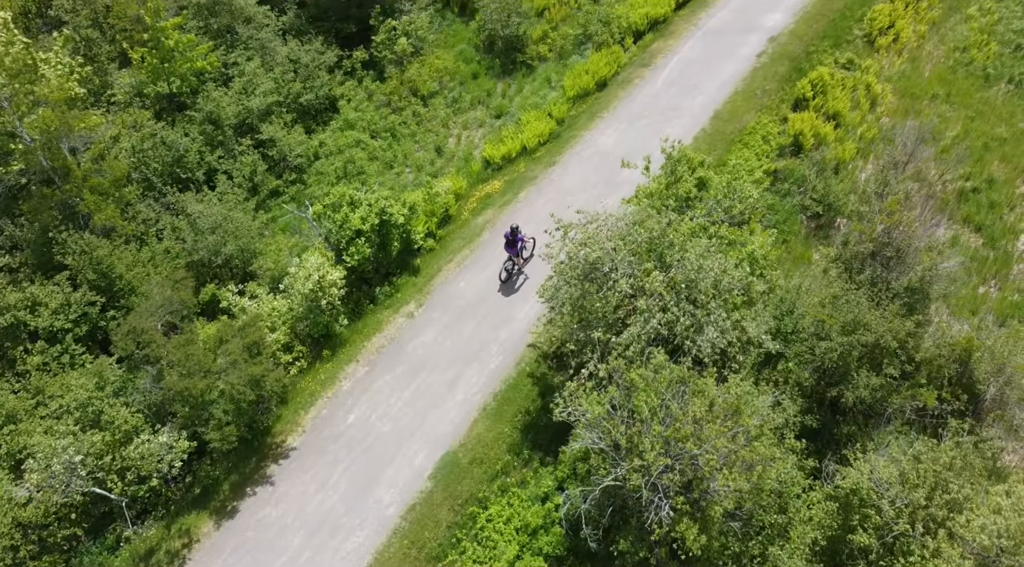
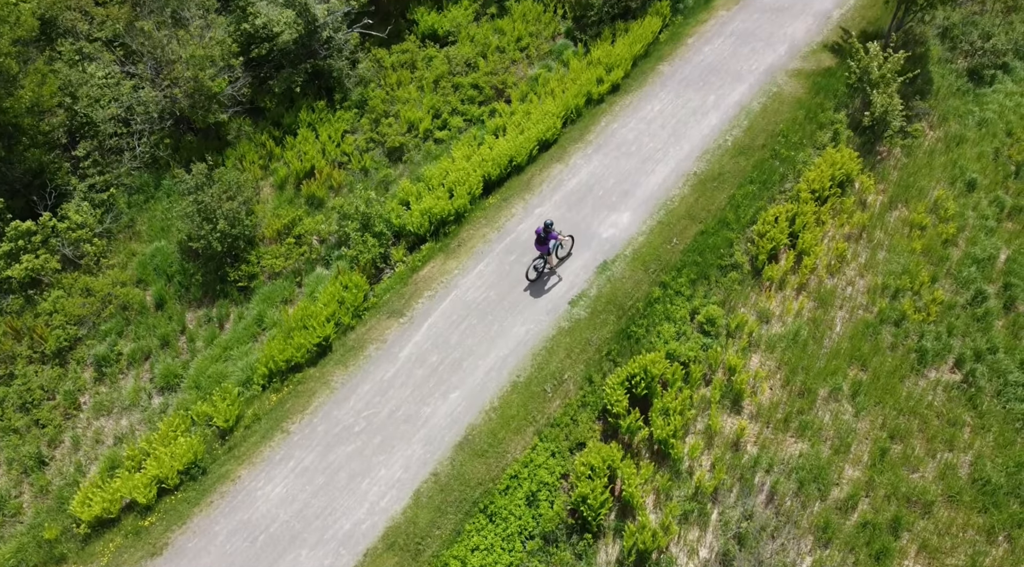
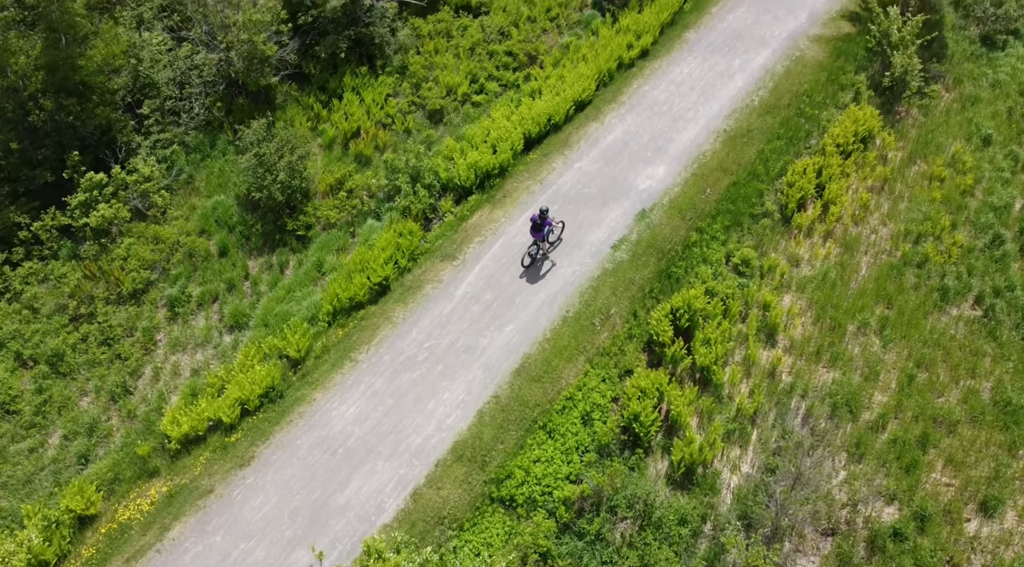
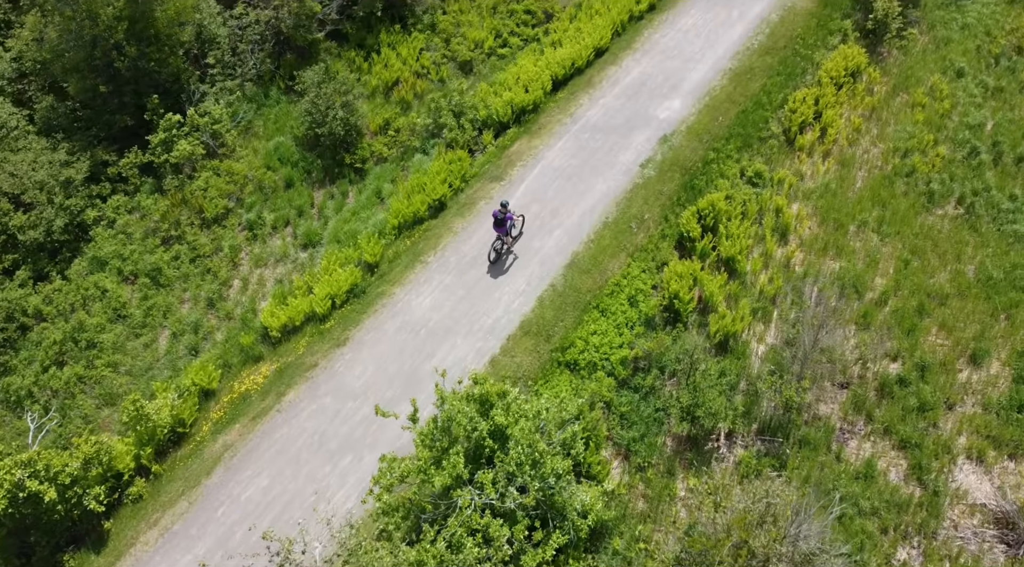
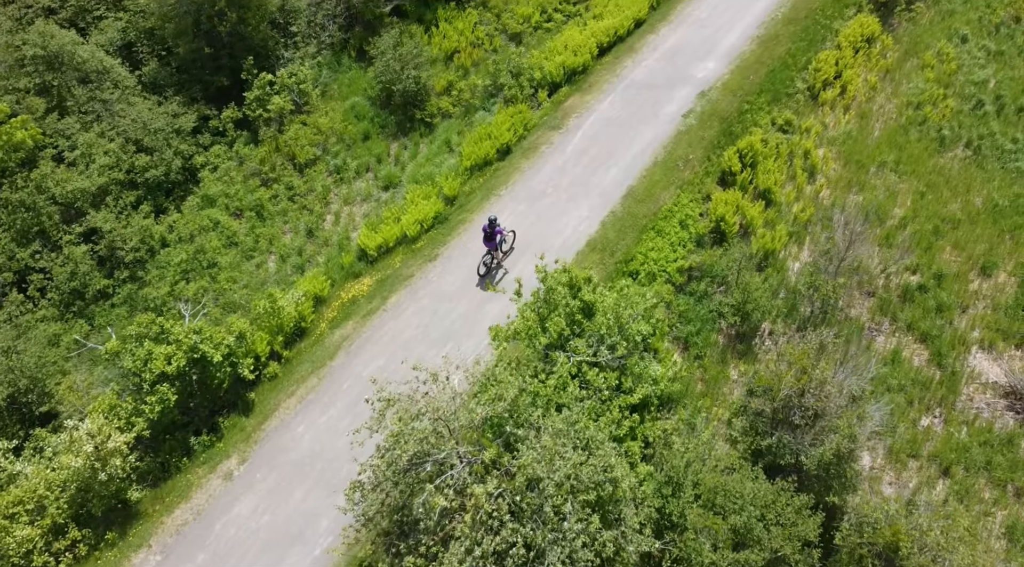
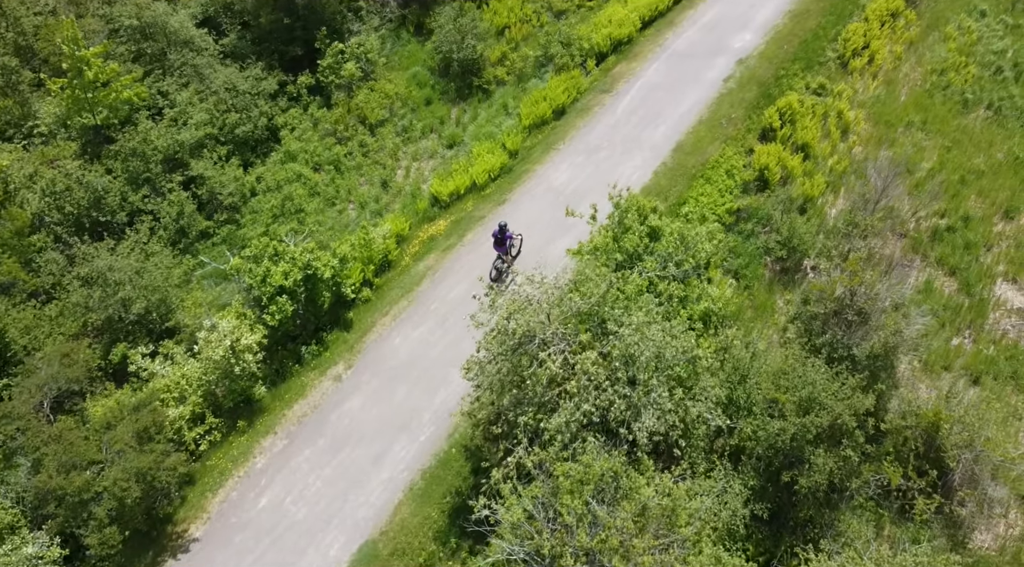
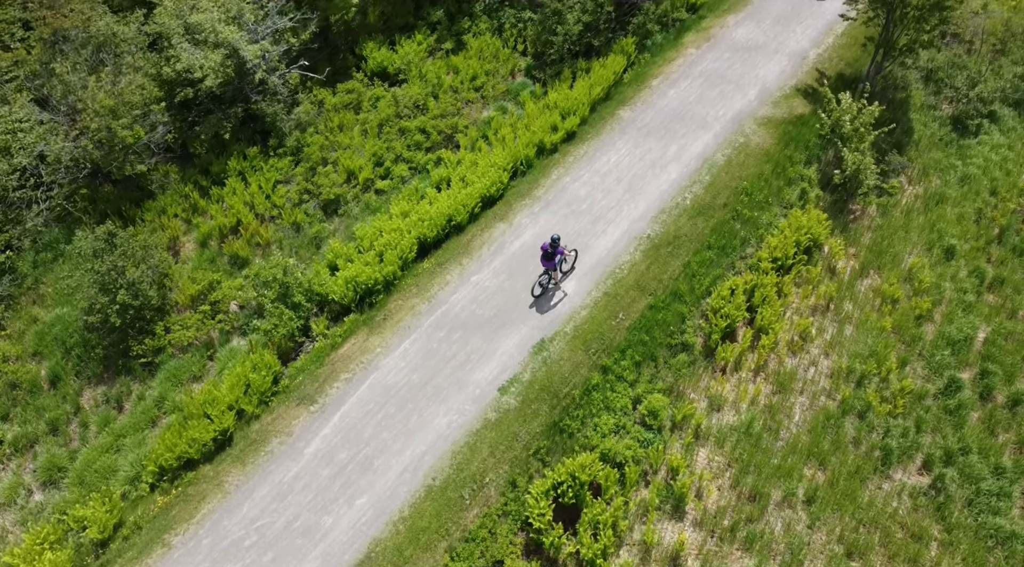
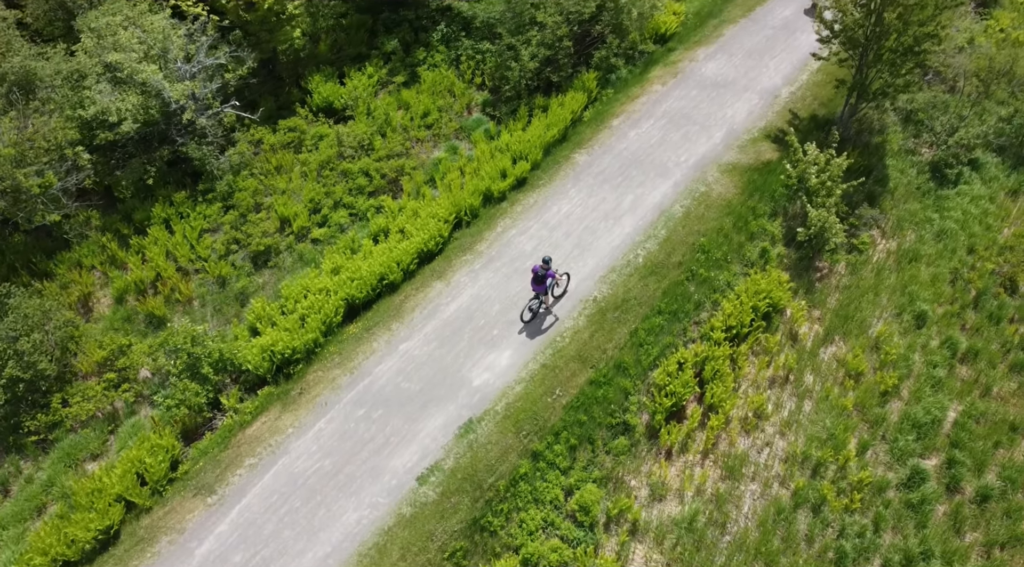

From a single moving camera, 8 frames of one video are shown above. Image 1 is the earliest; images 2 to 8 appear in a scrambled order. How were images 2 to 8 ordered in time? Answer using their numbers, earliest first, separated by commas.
6, 5, 4, 3, 2, 7, 8
